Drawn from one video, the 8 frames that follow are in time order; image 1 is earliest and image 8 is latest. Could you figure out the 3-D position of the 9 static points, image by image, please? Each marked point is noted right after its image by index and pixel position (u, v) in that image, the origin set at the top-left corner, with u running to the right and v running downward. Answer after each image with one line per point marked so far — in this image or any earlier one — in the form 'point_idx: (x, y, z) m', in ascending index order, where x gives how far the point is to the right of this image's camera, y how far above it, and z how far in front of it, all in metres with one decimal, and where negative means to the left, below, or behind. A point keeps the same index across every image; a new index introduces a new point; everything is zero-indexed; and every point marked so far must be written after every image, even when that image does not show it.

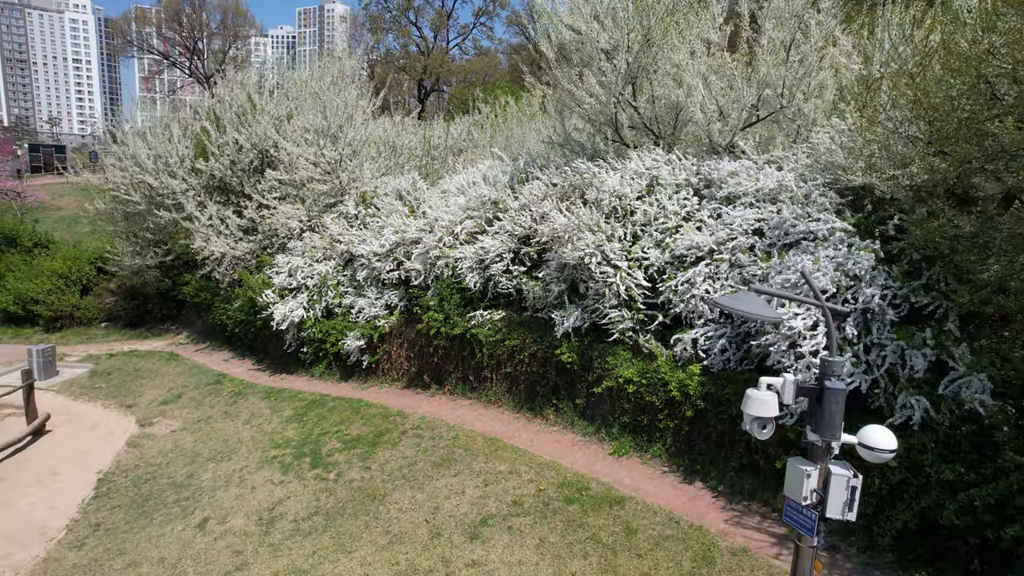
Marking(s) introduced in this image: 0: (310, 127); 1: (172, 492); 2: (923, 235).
0: (-3.6, +2.9, +12.0) m
1: (-3.8, -2.3, +7.5) m
2: (+3.1, +0.4, +5.2) m
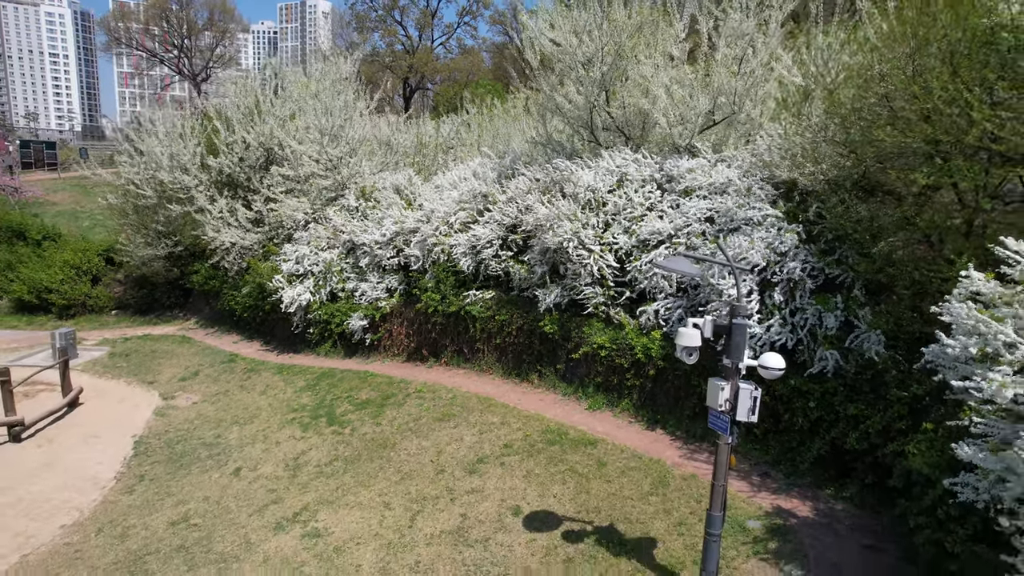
0: (-3.9, +3.1, +13.1) m
1: (-3.9, -2.0, +8.6) m
2: (+3.1, +0.6, +6.4) m
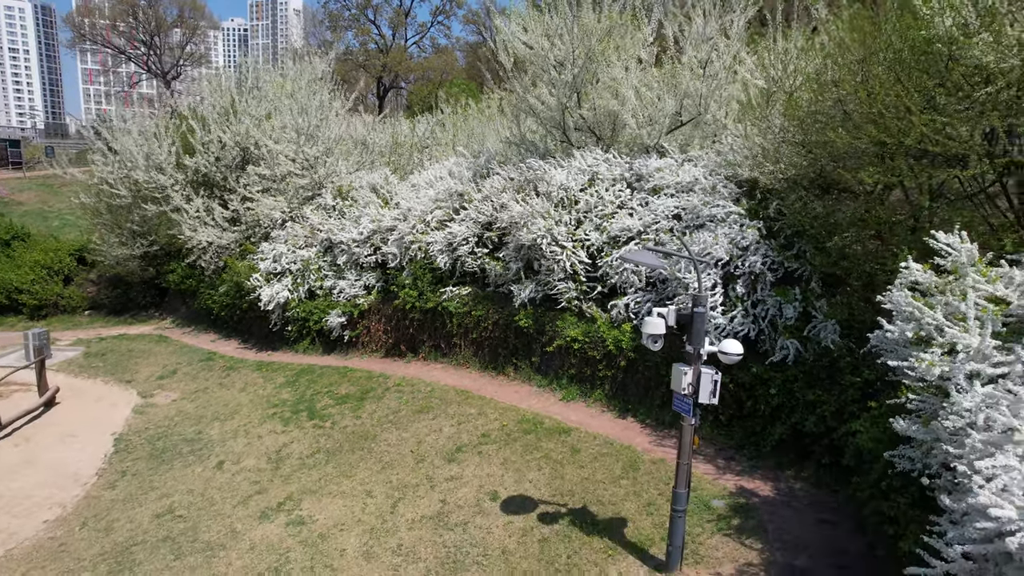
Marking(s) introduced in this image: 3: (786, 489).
0: (-4.4, +3.2, +13.2) m
1: (-4.2, -2.0, +8.7) m
2: (+2.8, +0.7, +6.8) m
3: (+2.5, -1.8, +6.1) m
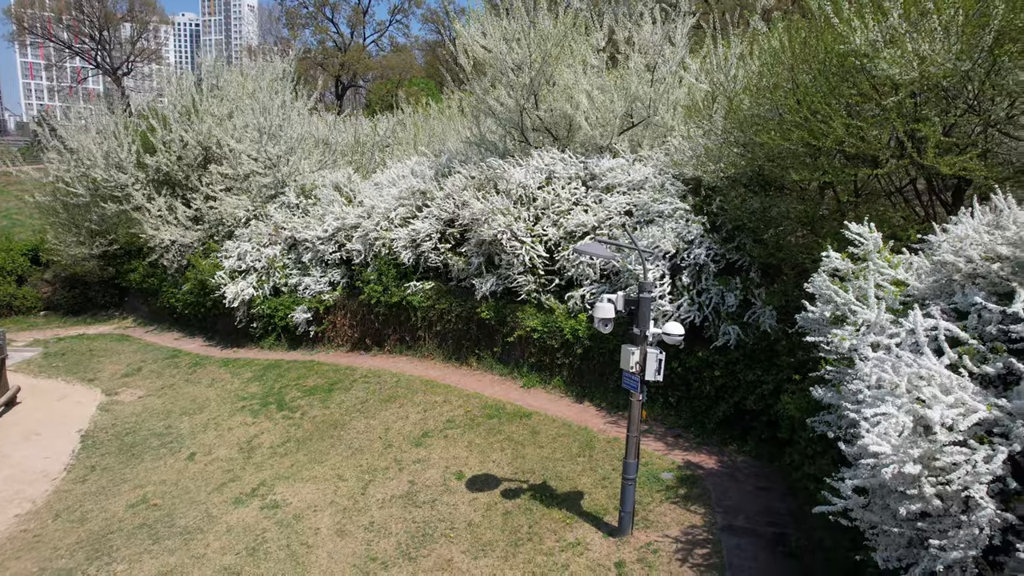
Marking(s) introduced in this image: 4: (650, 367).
0: (-5.2, +3.2, +13.3) m
1: (-4.7, -2.0, +8.9) m
2: (+2.4, +0.8, +7.3) m
3: (+2.1, -1.7, +6.7) m
4: (+1.0, -0.6, +5.1) m
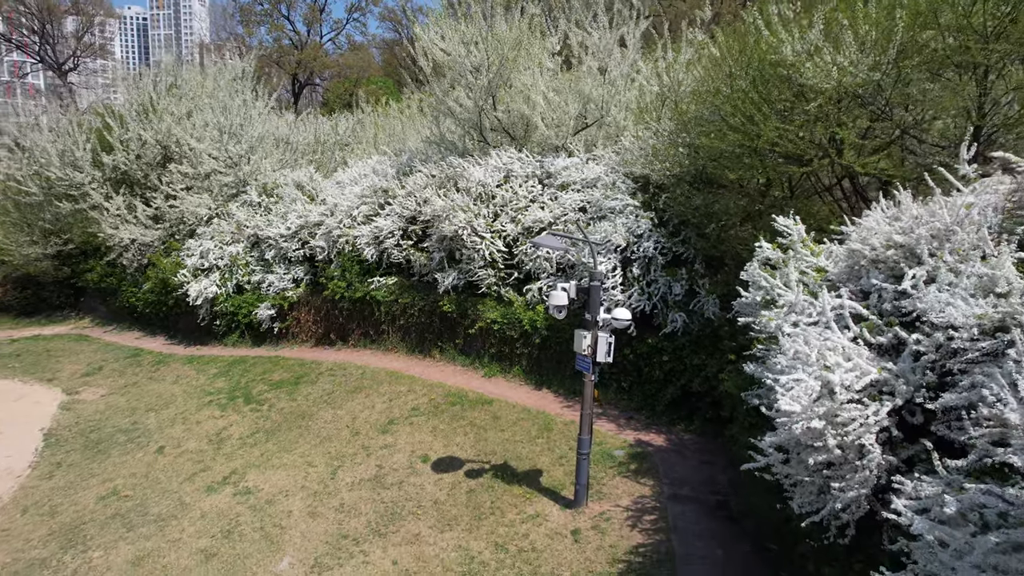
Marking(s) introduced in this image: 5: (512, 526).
0: (-6.0, +3.2, +13.4) m
1: (-5.2, -1.9, +9.0) m
2: (+1.9, +0.9, +7.9) m
3: (+1.7, -1.6, +7.2) m
4: (+0.7, -0.5, +5.5) m
5: (0.0, -2.0, +5.8) m
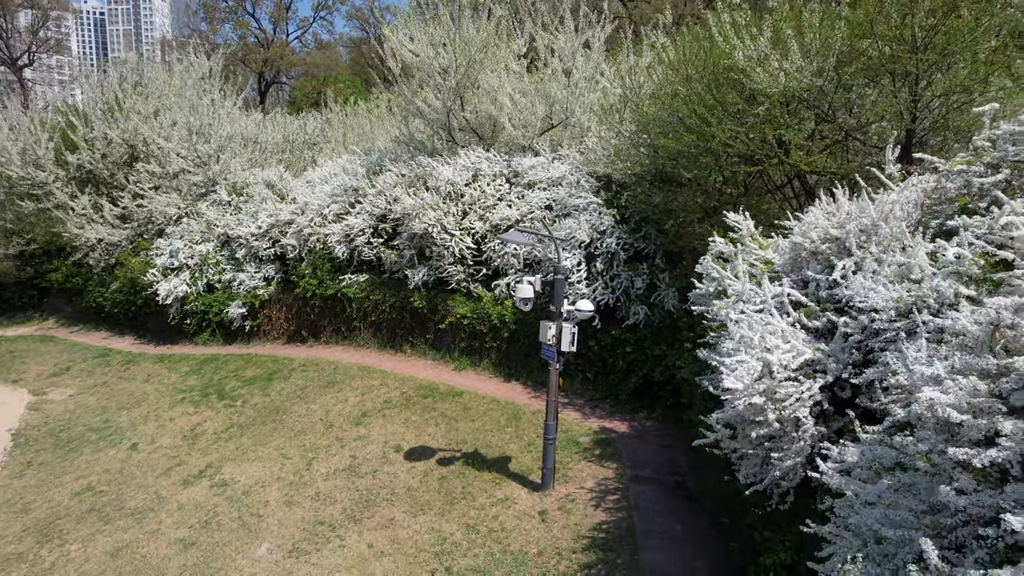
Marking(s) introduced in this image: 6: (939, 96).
0: (-6.6, +3.2, +13.4) m
1: (-5.6, -1.9, +9.0) m
2: (+1.6, +1.0, +8.2) m
3: (+1.4, -1.5, +7.6) m
4: (+0.5, -0.4, +5.8) m
5: (-0.3, -2.0, +6.1) m
6: (+3.6, +1.6, +5.7) m
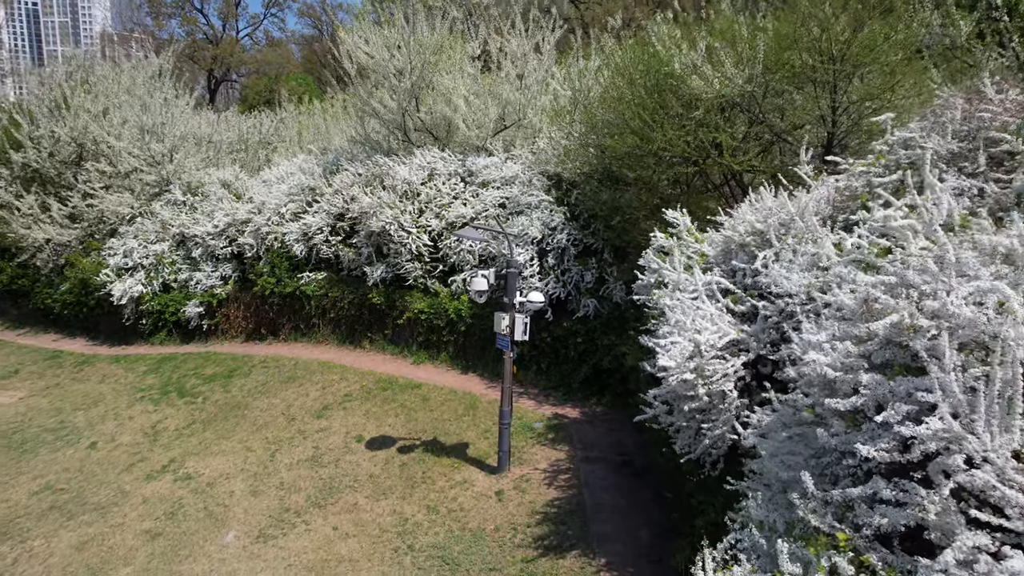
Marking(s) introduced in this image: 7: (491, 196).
0: (-7.5, +3.2, +13.3) m
1: (-6.2, -1.9, +9.0) m
2: (+1.0, +1.1, +8.7) m
3: (+0.9, -1.5, +8.0) m
4: (+0.1, -0.4, +6.2) m
5: (-0.7, -1.9, +6.4) m
6: (+3.2, +1.7, +6.3) m
7: (-0.3, +1.3, +9.6) m
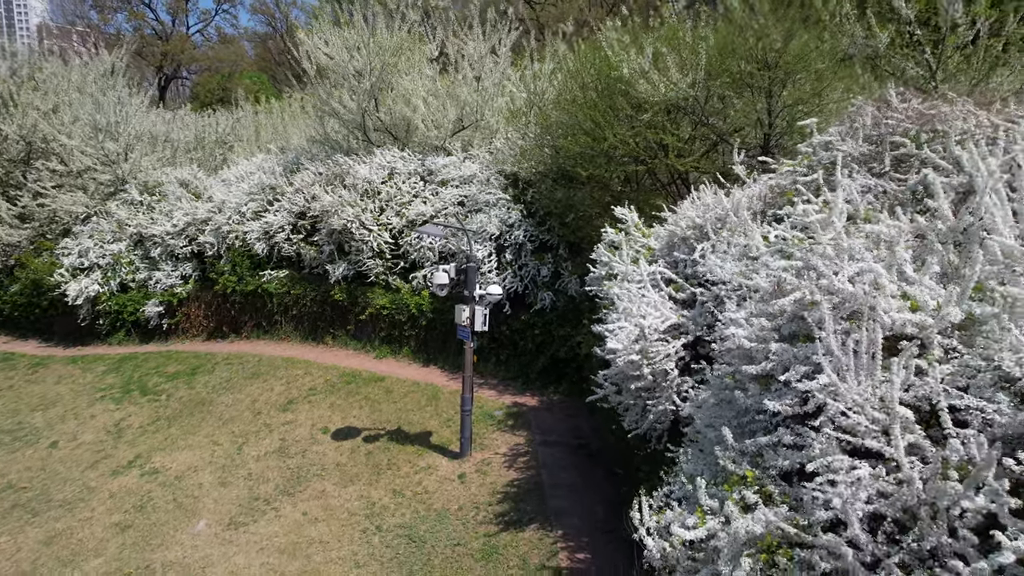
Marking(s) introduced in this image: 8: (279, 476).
0: (-8.4, +3.2, +13.1) m
1: (-6.7, -1.9, +9.0) m
2: (+0.4, +1.2, +9.1) m
3: (+0.4, -1.4, +8.4) m
4: (-0.3, -0.3, +6.6) m
5: (-1.0, -1.9, +6.7) m
6: (+2.8, +1.8, +6.8) m
7: (-0.9, +1.4, +9.9) m
8: (-2.4, -1.9, +7.0) m
